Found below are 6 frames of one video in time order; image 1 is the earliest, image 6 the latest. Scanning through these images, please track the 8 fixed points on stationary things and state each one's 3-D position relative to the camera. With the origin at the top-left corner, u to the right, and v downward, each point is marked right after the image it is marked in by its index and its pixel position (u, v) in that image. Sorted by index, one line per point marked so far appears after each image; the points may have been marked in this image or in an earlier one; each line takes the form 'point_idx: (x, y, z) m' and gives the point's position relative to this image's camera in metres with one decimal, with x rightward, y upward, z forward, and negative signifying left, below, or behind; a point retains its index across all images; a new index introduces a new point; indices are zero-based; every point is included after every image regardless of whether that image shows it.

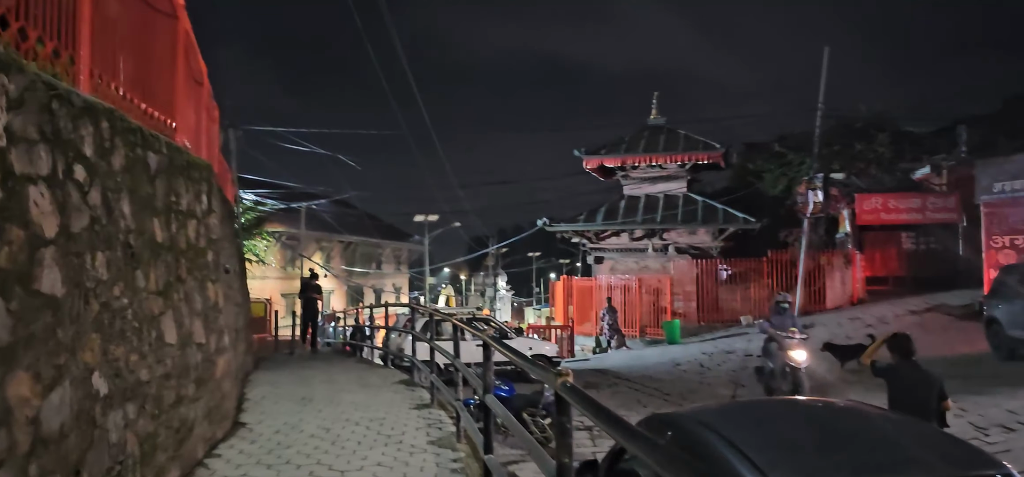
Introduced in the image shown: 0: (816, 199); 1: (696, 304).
0: (+7.6, +1.0, +17.3) m
1: (+5.1, -1.9, +19.5) m
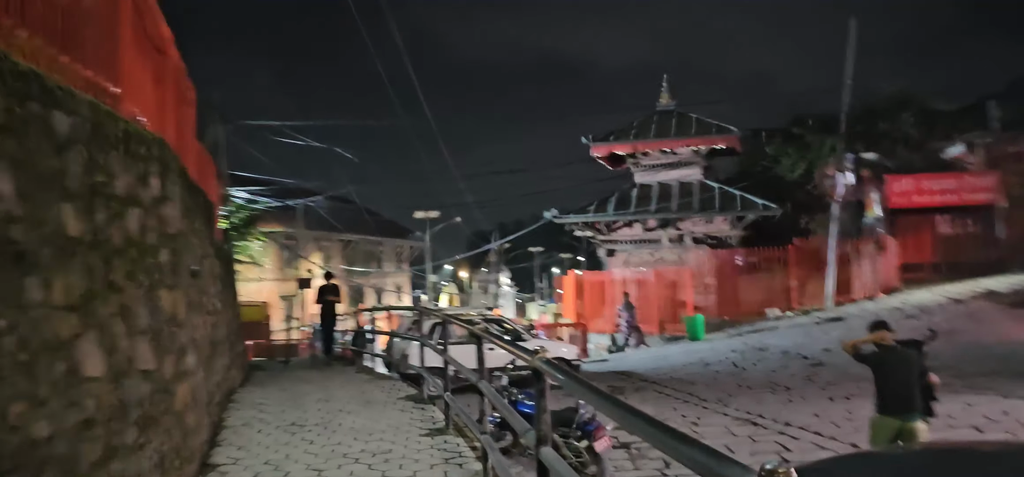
0: (+7.8, +1.3, +16.2) m
1: (+5.4, -1.6, +18.4) m
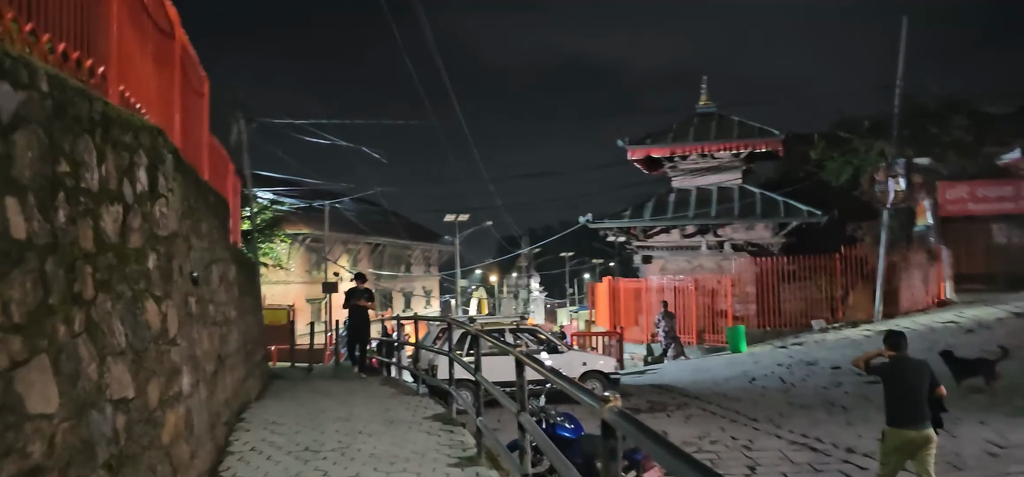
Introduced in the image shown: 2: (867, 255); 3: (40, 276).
0: (+8.5, +1.1, +15.2) m
1: (+6.2, -1.8, +17.5) m
2: (+8.7, -0.4, +16.9) m
3: (-1.6, -0.1, +2.4) m
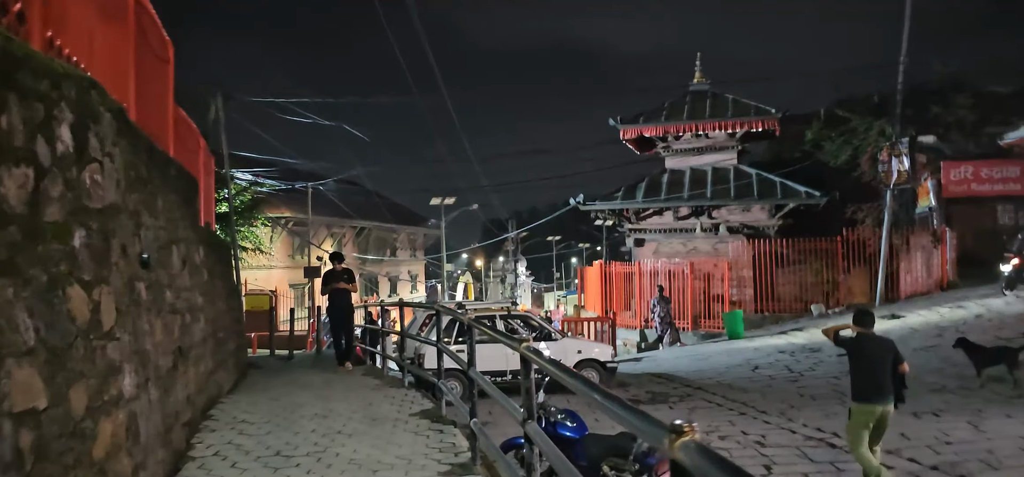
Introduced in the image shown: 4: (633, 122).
0: (+8.3, +1.5, +14.7) m
1: (+5.9, -1.3, +17.1) m
2: (+8.4, 0.0, +16.4) m
3: (-1.6, 0.0, +1.8) m
4: (+3.4, +3.3, +19.4) m
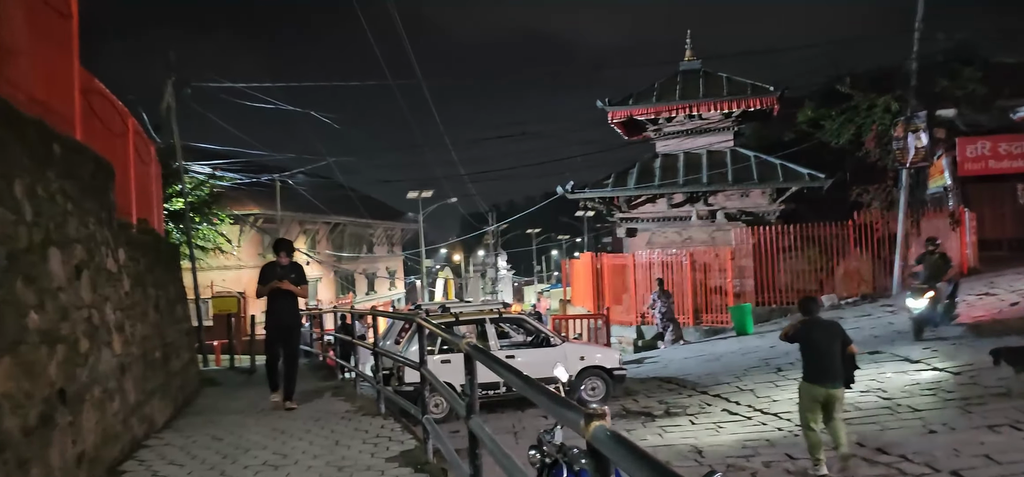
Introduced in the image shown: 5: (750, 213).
0: (+8.0, +1.9, +13.7) m
1: (+5.6, -1.0, +15.9) m
2: (+8.1, +0.4, +15.4) m
3: (-1.4, -0.1, +0.4) m
4: (+2.9, +3.5, +18.2) m
5: (+5.9, +0.6, +17.2) m
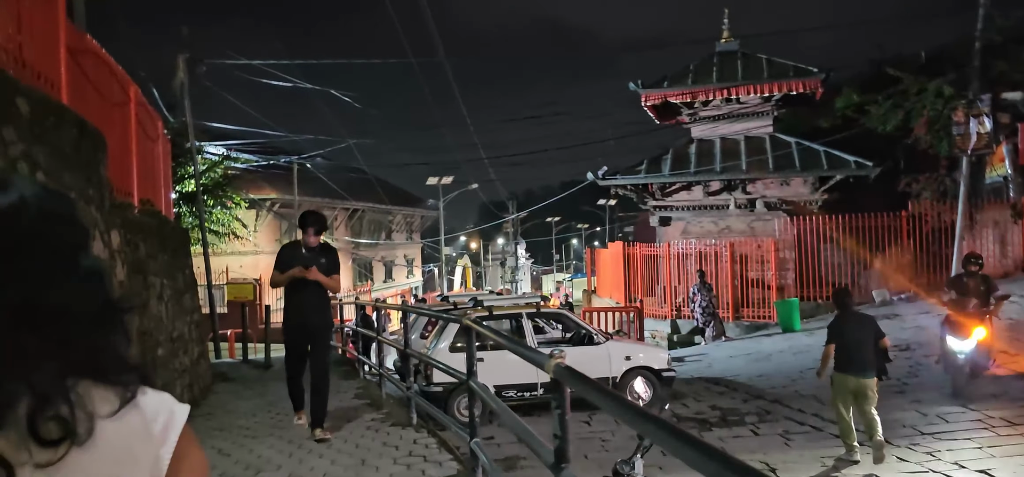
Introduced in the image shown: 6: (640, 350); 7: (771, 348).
0: (+8.6, +2.0, +12.6) m
1: (+6.2, -0.8, +15.0) m
2: (+8.7, +0.6, +14.4) m
3: (-1.2, 0.0, -0.4) m
4: (+3.6, +3.8, +17.2) m
5: (+6.6, +0.9, +16.2) m
6: (+1.6, -1.3, +8.3) m
7: (+4.2, -1.8, +11.1) m
